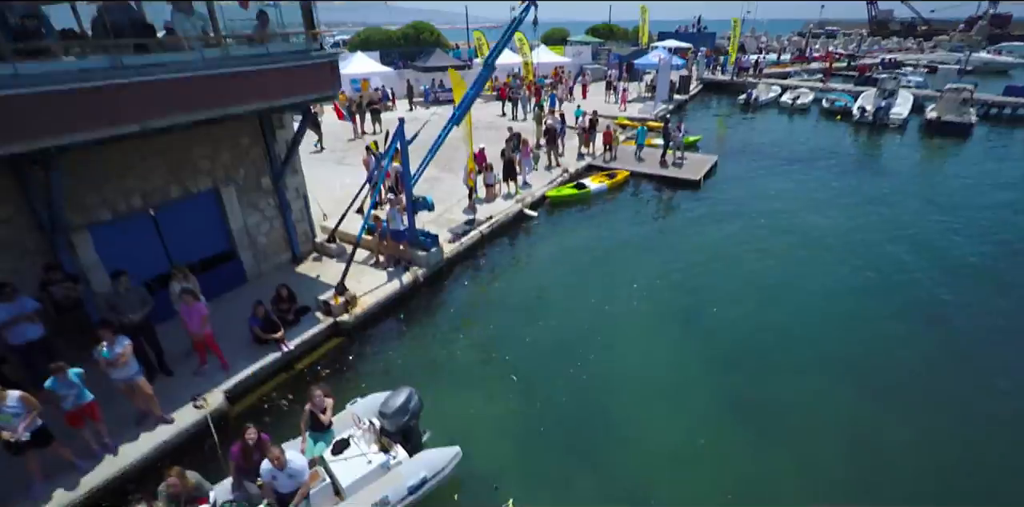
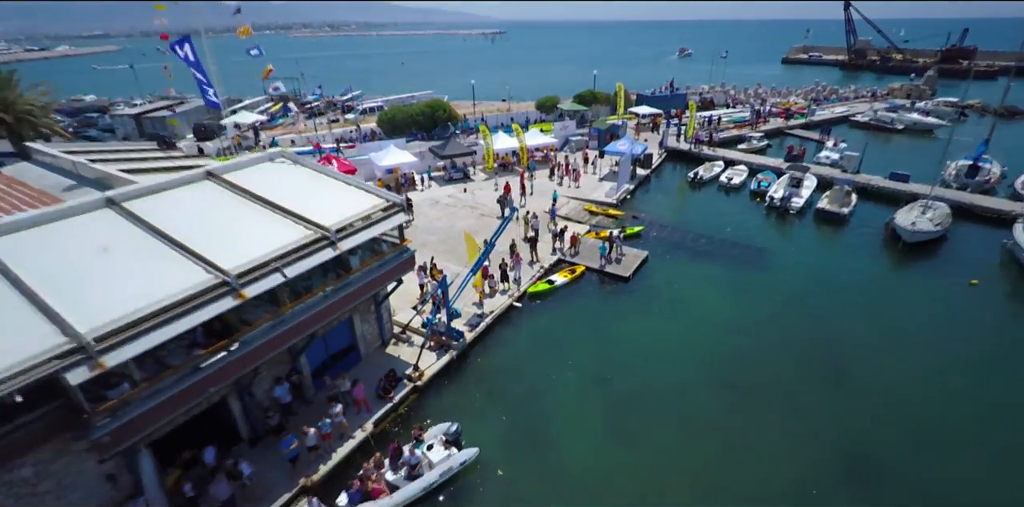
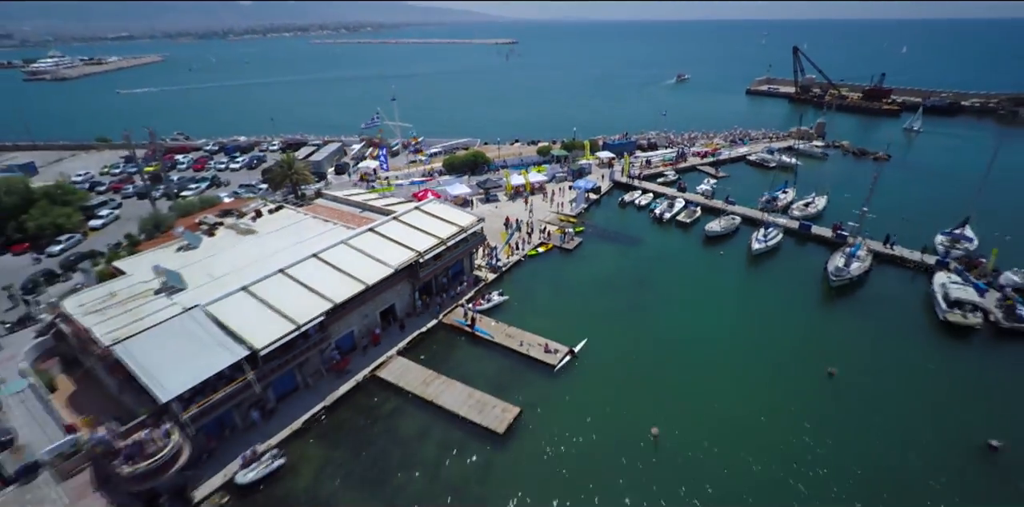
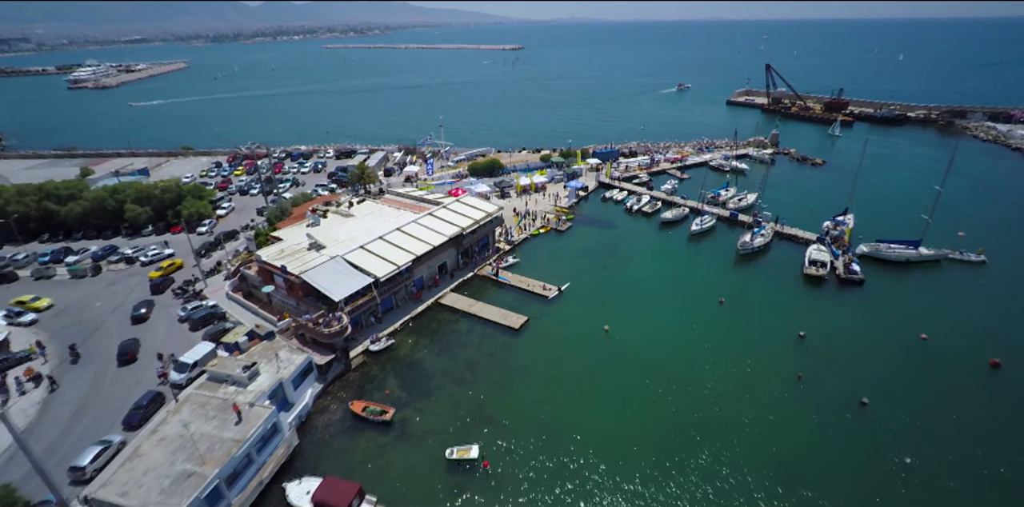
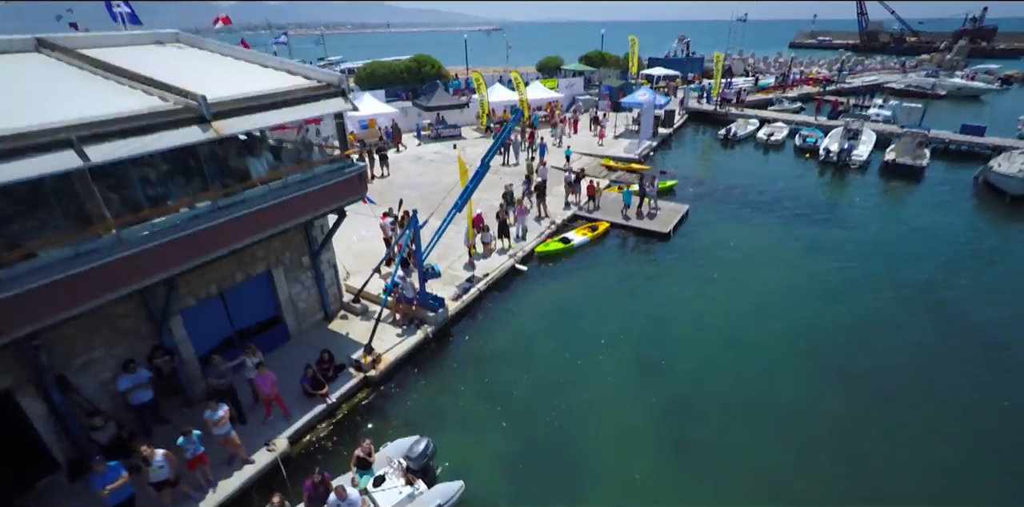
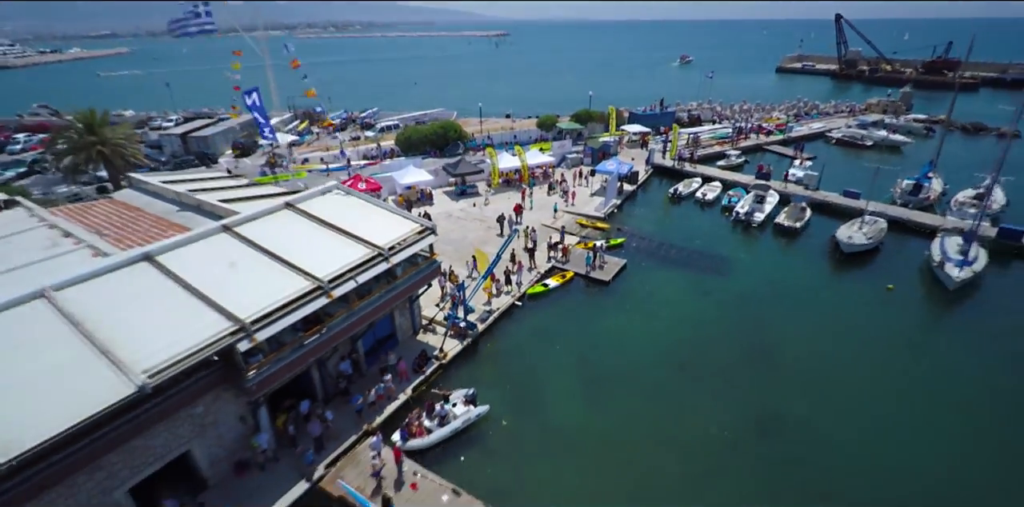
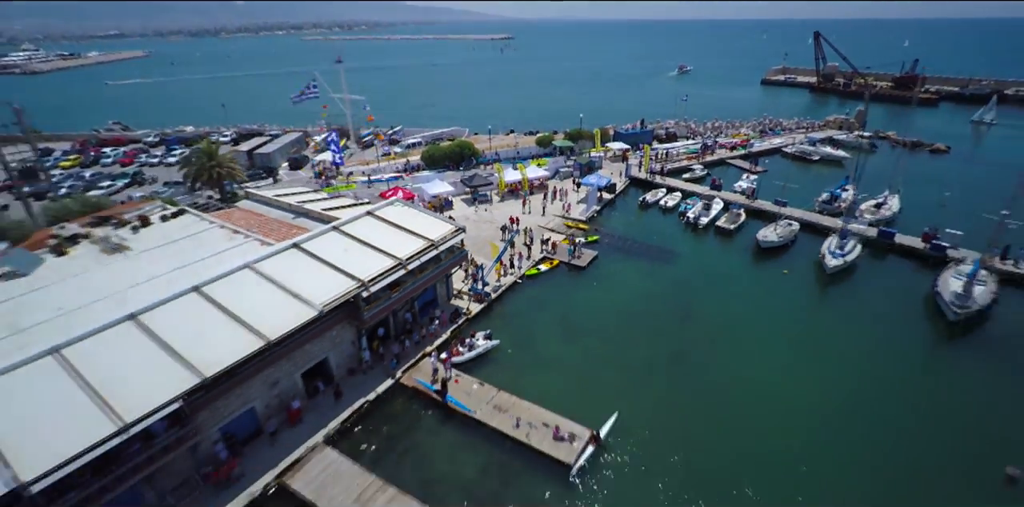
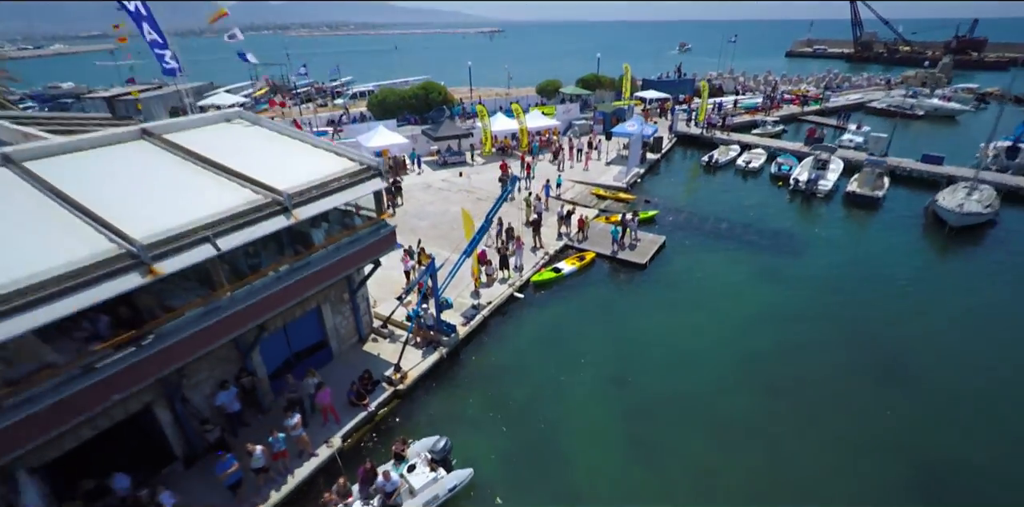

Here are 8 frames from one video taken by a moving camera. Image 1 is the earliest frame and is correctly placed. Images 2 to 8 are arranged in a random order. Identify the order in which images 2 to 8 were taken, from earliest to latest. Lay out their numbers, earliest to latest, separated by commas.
5, 8, 2, 6, 7, 3, 4
